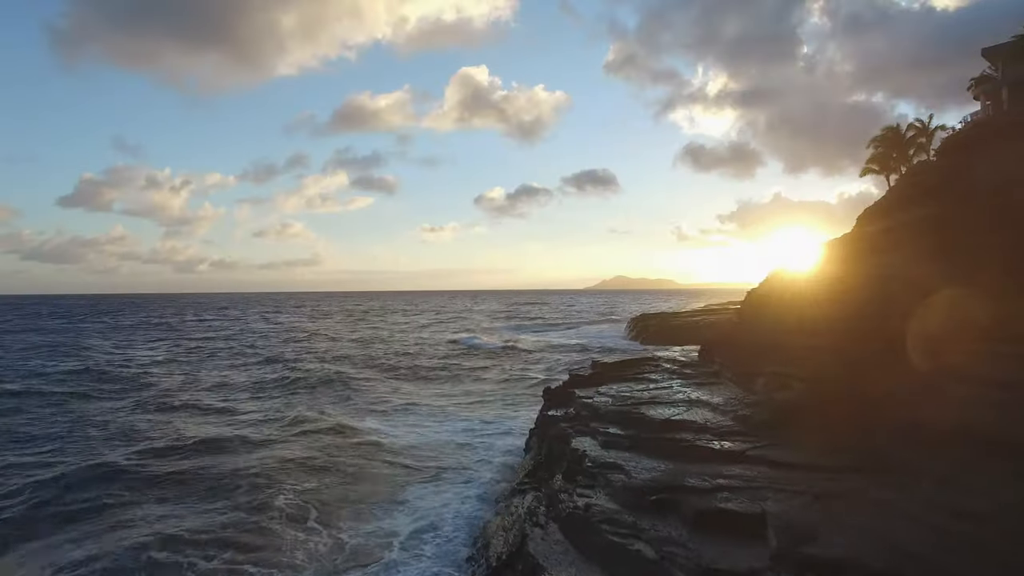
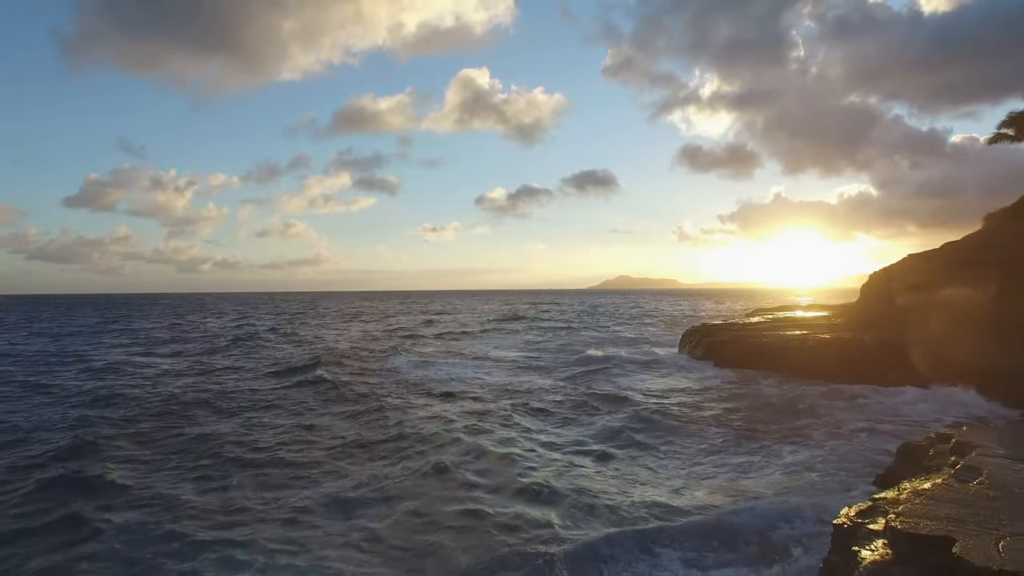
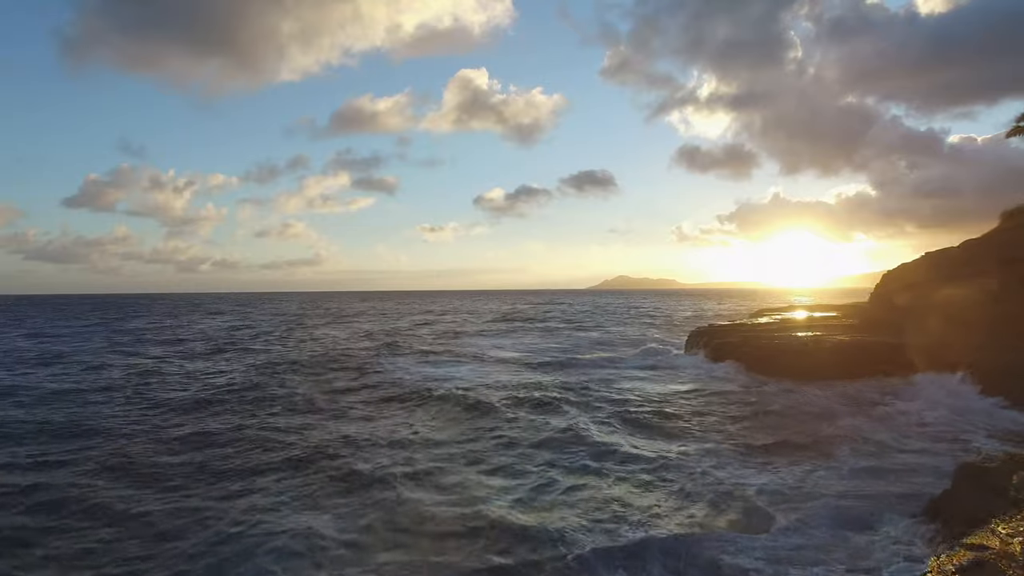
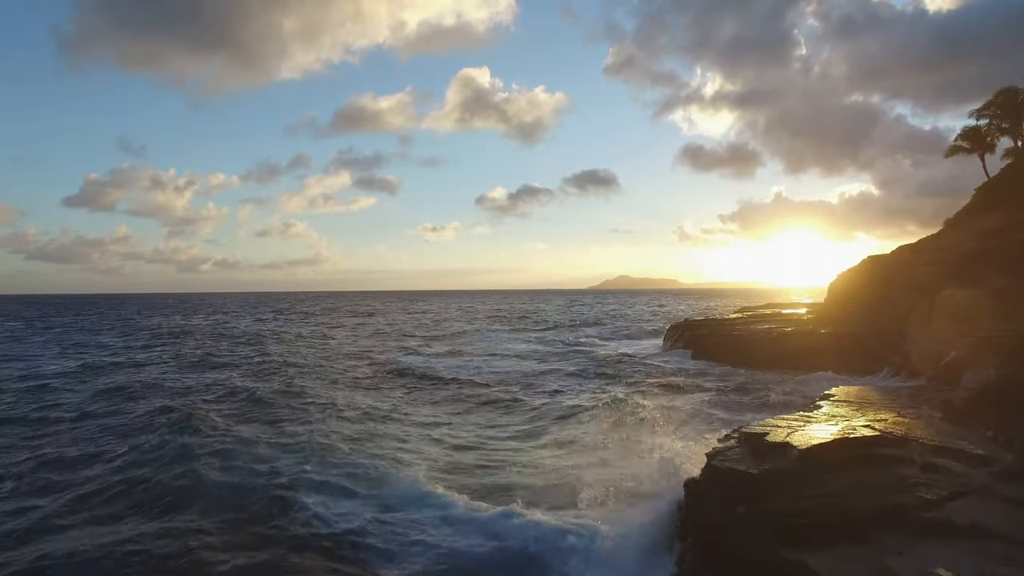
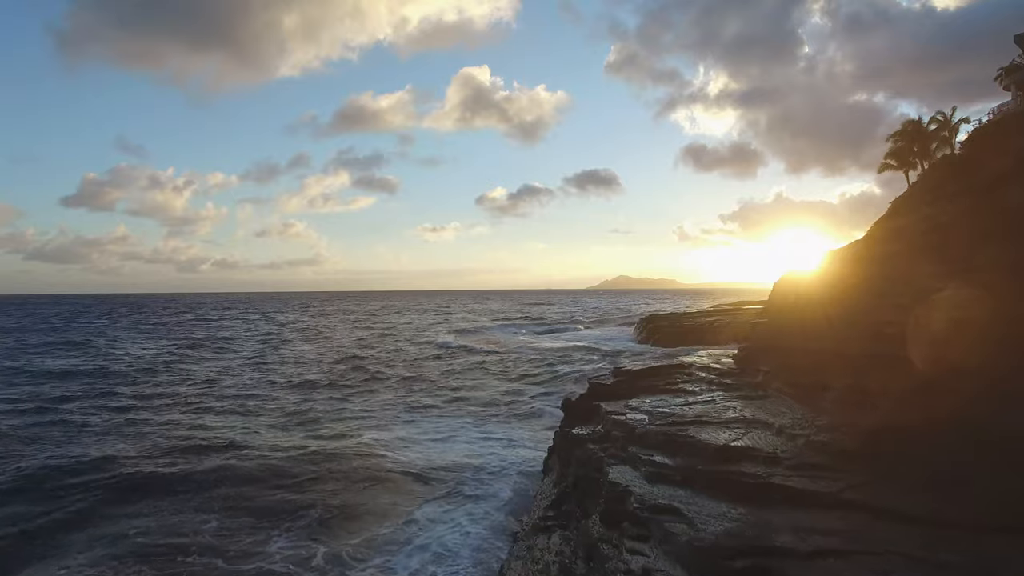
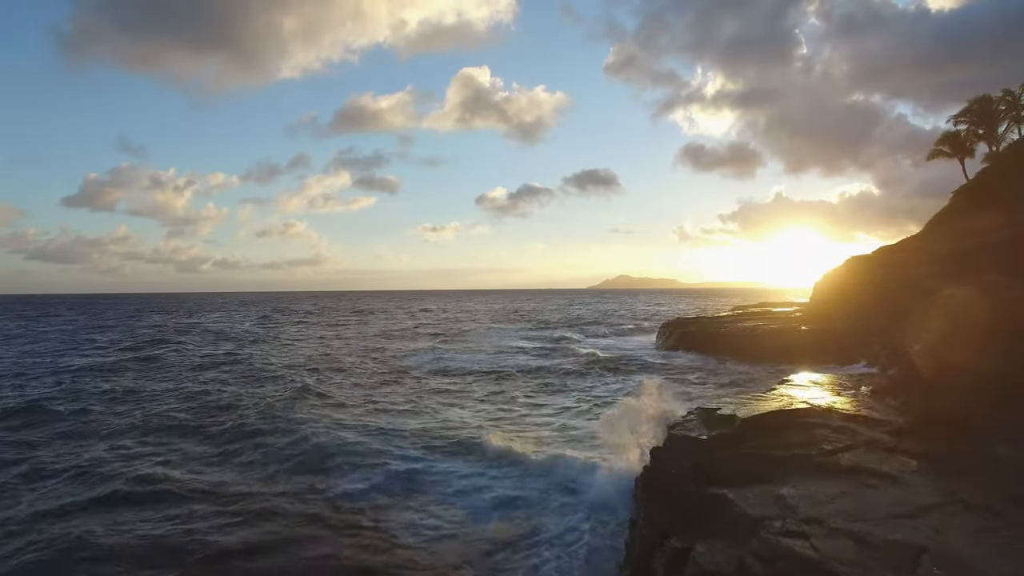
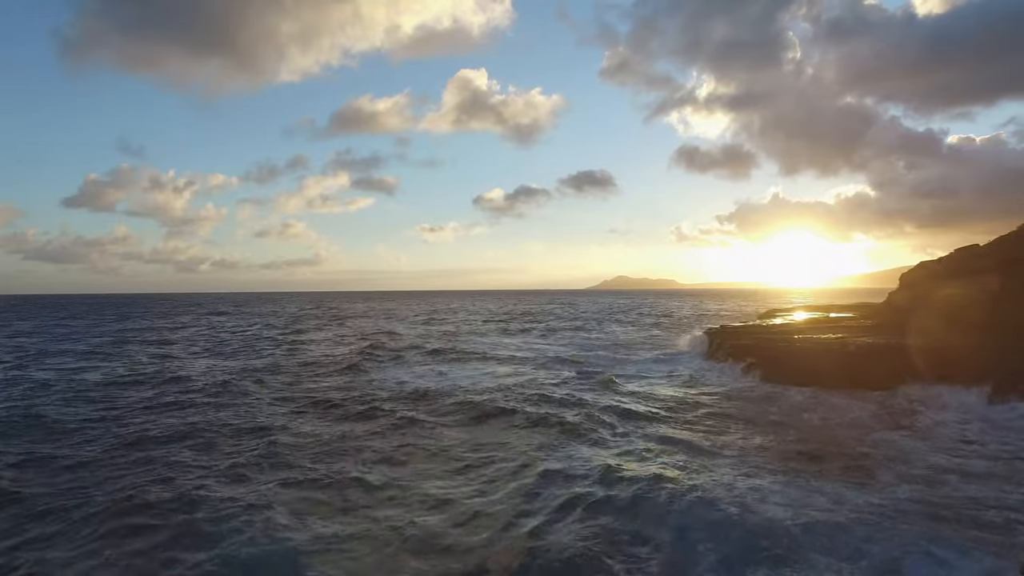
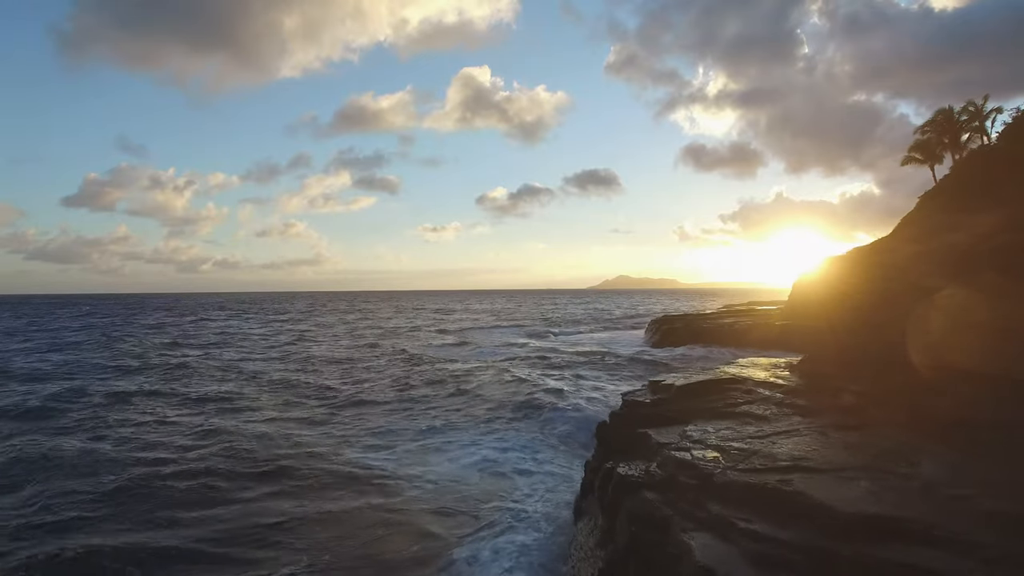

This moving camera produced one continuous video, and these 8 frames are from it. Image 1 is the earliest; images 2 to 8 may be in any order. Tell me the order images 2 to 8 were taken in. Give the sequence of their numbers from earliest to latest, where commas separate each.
5, 8, 6, 4, 2, 3, 7
